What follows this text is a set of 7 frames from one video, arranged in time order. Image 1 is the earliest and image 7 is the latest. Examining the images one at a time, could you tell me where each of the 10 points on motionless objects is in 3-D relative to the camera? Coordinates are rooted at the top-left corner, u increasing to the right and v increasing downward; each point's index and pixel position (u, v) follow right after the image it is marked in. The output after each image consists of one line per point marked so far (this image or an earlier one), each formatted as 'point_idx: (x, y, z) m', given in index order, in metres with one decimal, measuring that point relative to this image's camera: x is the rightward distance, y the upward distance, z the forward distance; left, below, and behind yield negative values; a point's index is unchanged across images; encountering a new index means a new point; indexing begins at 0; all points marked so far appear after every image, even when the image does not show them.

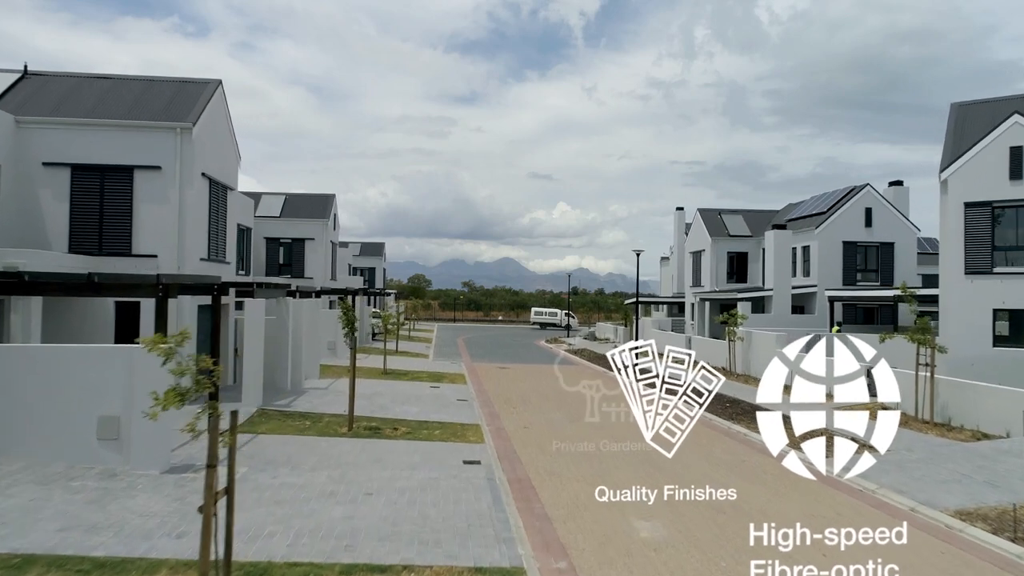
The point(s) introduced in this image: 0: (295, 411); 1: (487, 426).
0: (-2.9, -1.6, +12.8) m
1: (-0.3, -1.9, +13.2) m
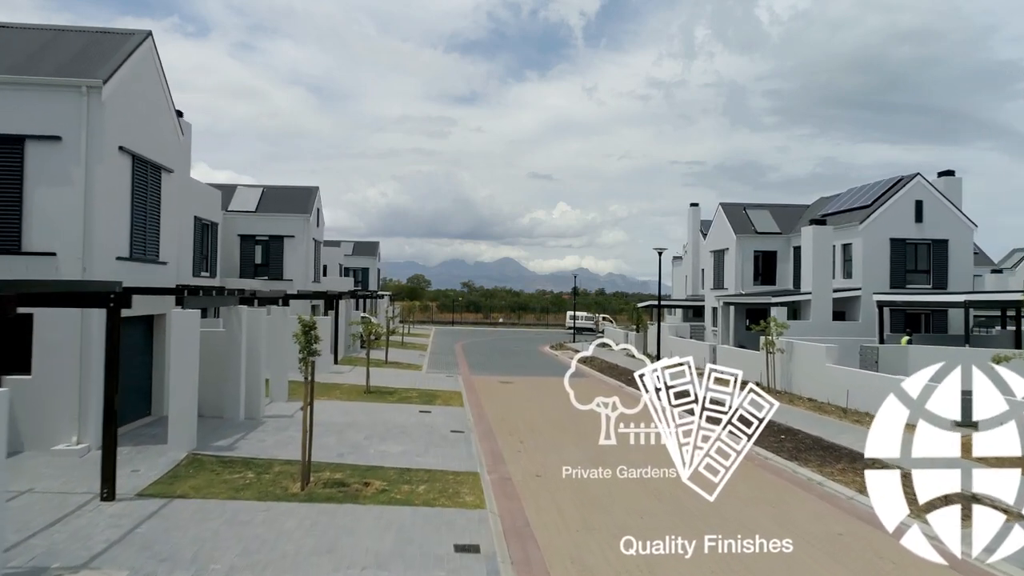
0: (-2.8, -1.7, +9.8) m
1: (-0.2, -2.0, +10.2) m
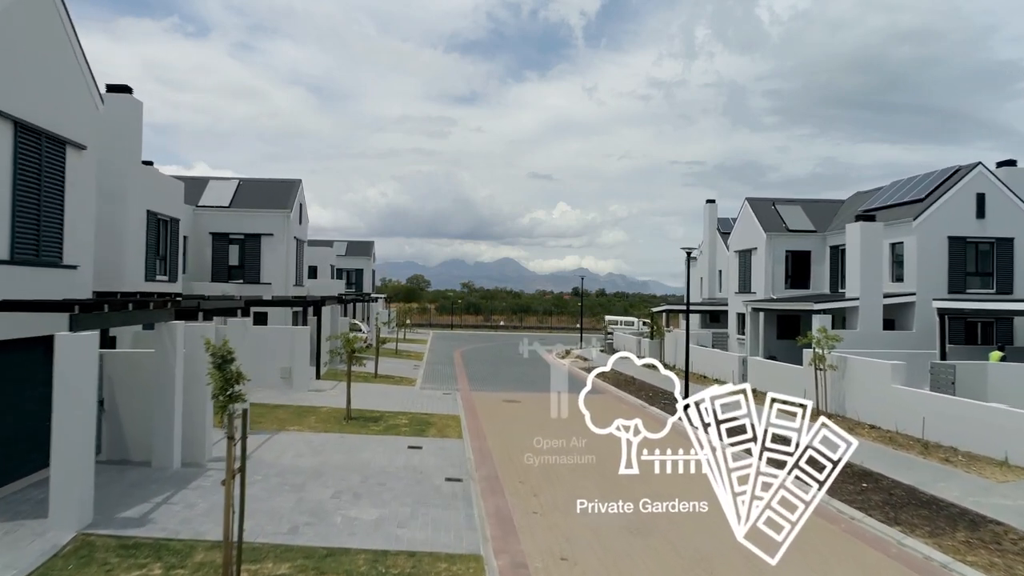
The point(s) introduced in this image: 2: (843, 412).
0: (-2.7, -1.8, +7.0) m
1: (-0.1, -2.1, +7.4) m
2: (+5.6, -2.1, +16.5) m
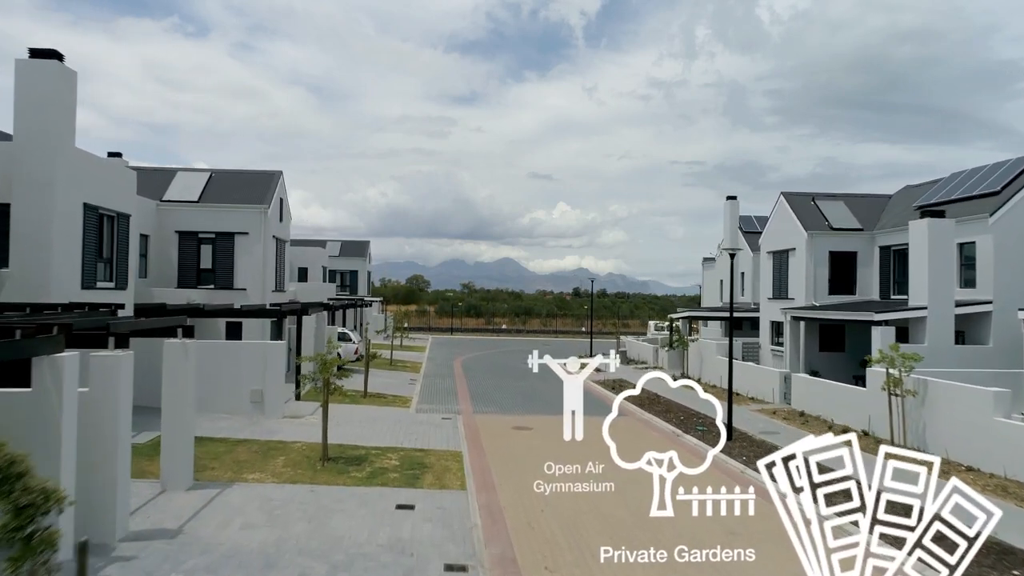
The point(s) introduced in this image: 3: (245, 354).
0: (-2.5, -1.9, +4.2) m
1: (+0.1, -2.2, +4.6) m
2: (+5.8, -2.2, +13.7) m
3: (-4.3, -1.0, +15.8) m
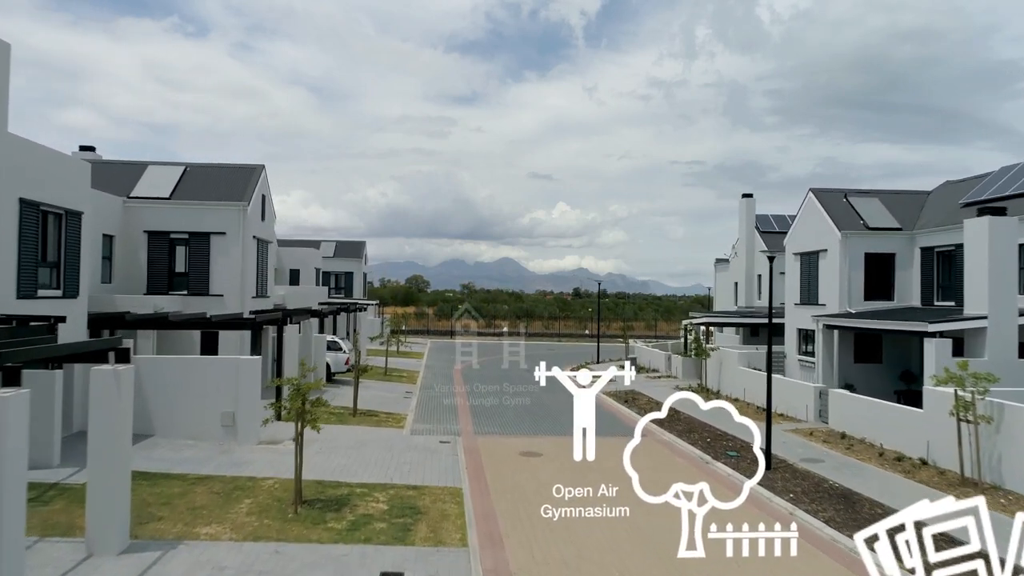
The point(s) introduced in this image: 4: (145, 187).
0: (-2.4, -2.1, +2.3) m
1: (+0.2, -2.3, +2.7) m
2: (+5.9, -2.3, +11.7) m
3: (-4.2, -1.2, +13.9) m
4: (-7.0, +1.9, +18.4) m
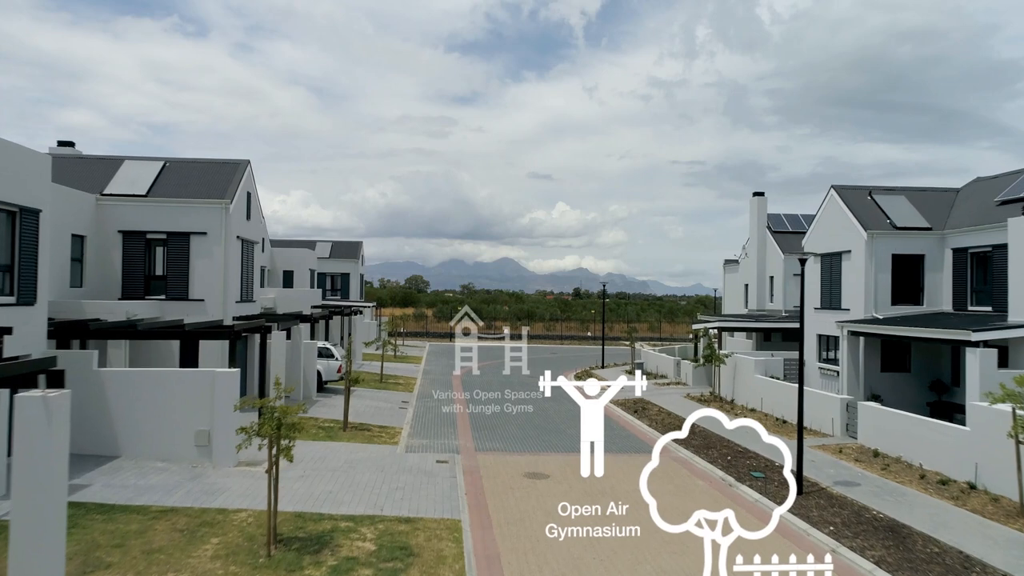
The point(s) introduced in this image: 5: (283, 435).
0: (-2.3, -2.1, +1.0) m
1: (+0.2, -2.4, +1.4) m
2: (+6.0, -2.4, +10.4) m
3: (-4.2, -1.2, +12.6) m
4: (-6.9, +1.9, +17.1) m
5: (-2.1, -1.4, +8.9) m
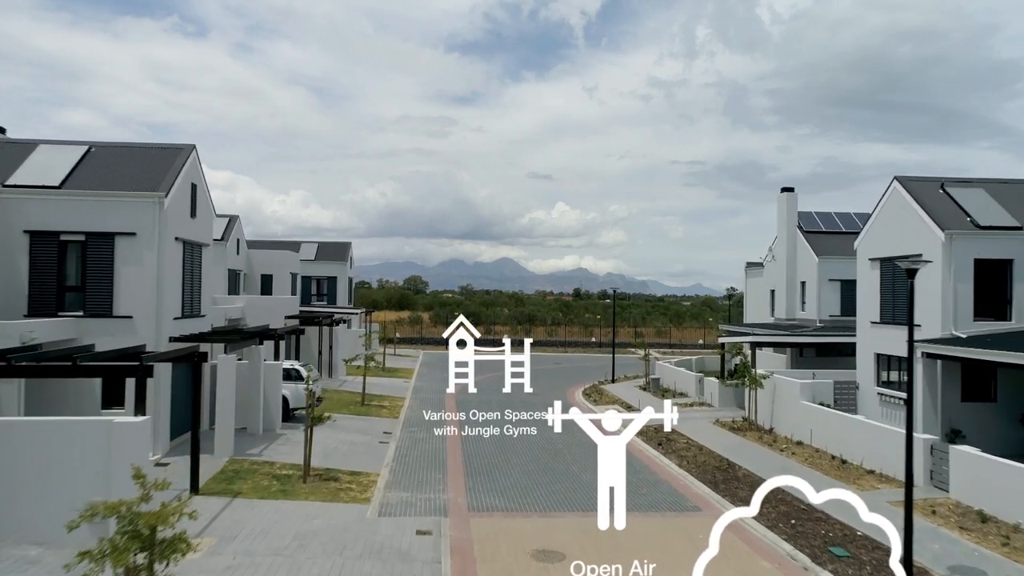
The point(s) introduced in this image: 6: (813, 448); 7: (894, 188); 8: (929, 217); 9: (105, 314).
0: (-2.3, -2.3, -2.3) m
1: (+0.3, -2.6, -1.9) m
2: (+6.0, -2.6, +7.1) m
3: (-4.1, -1.4, +9.3) m
4: (-6.9, +1.7, +13.8) m
5: (-2.1, -1.5, +5.6) m
6: (+5.3, -2.8, +17.3) m
7: (+6.7, +1.7, +17.0) m
8: (+6.8, +1.1, +15.7) m
9: (-5.7, -0.3, +13.5) m
